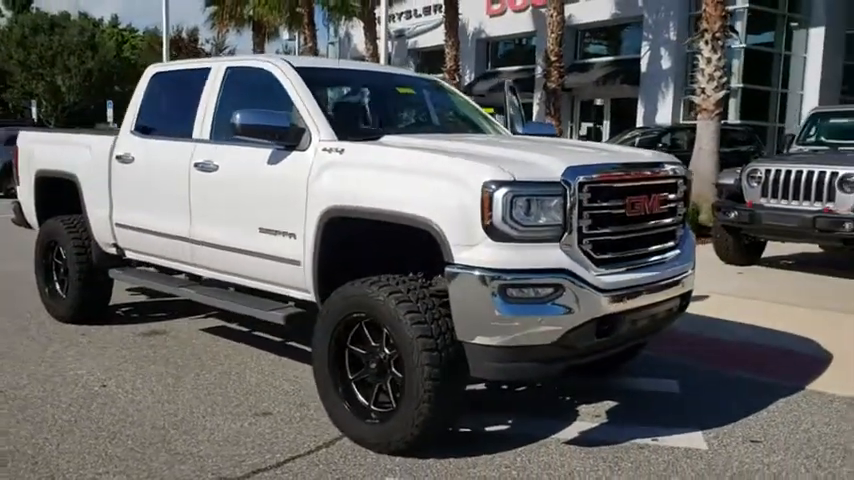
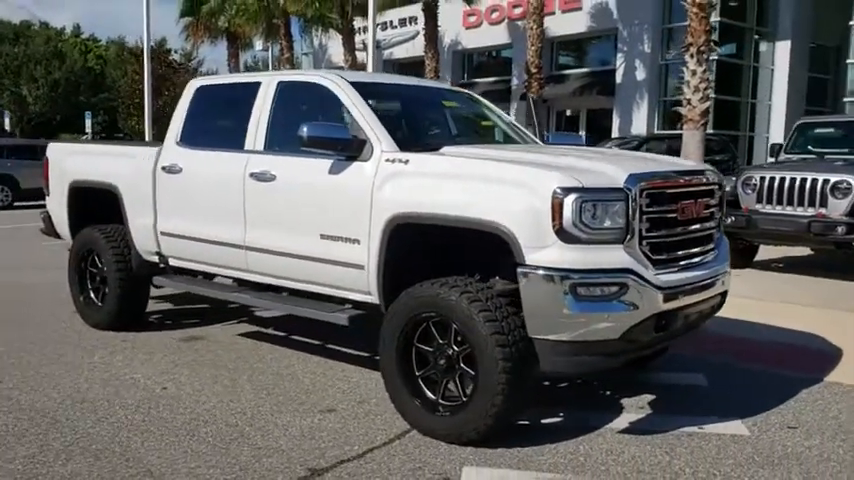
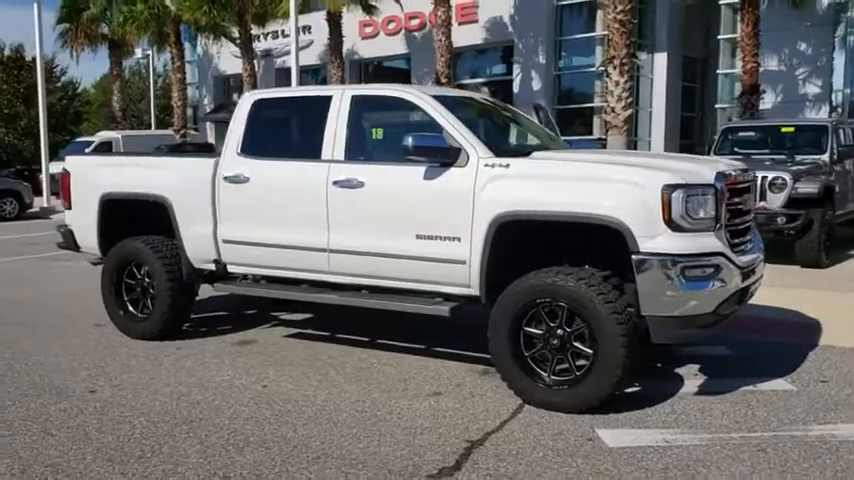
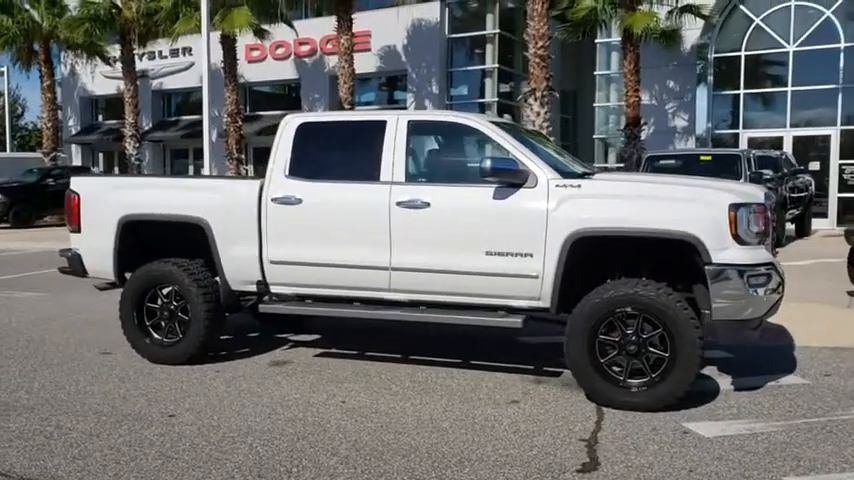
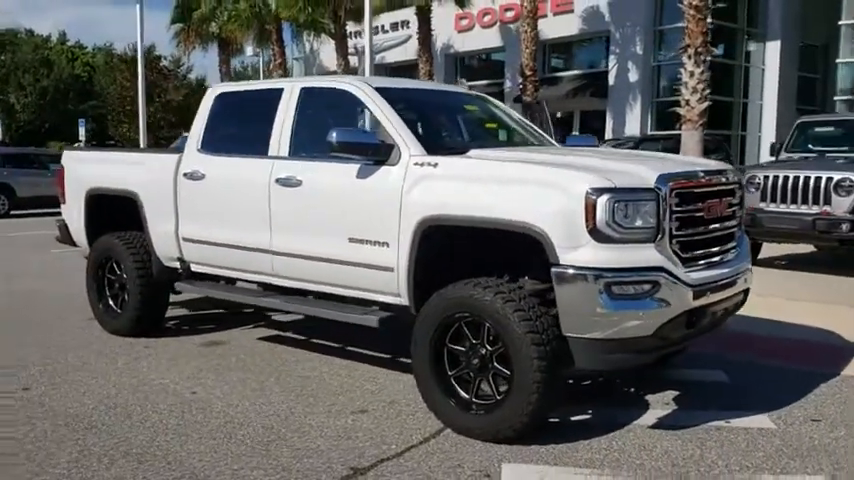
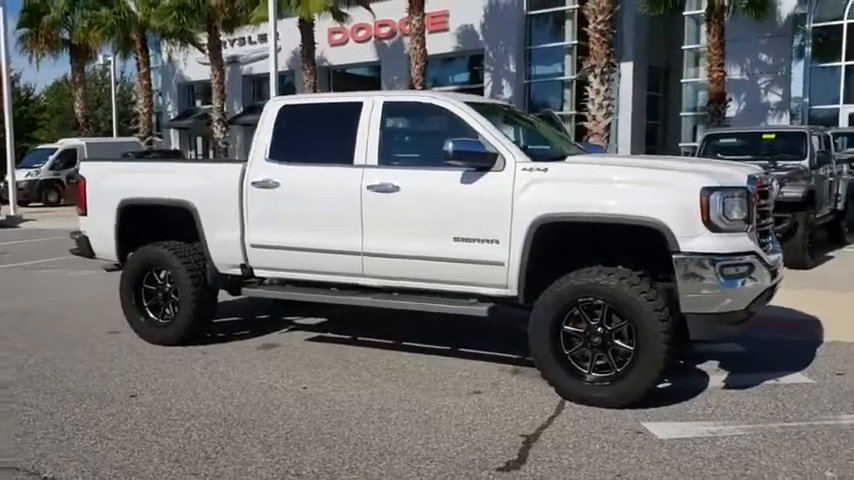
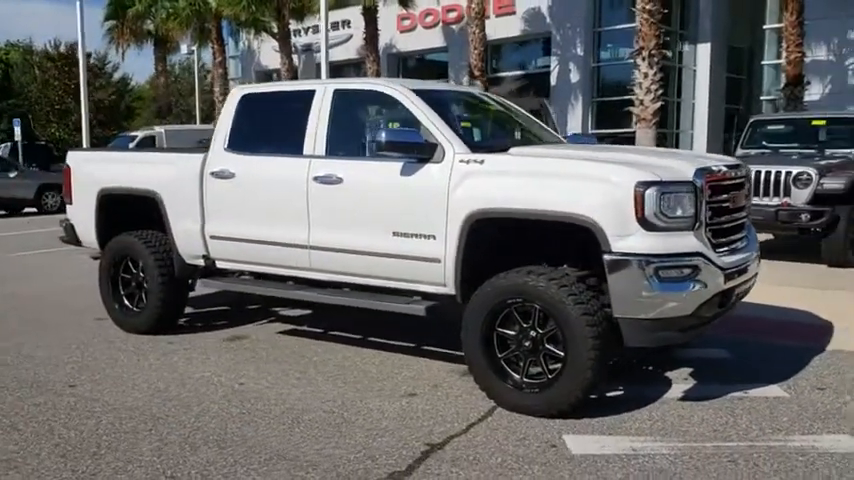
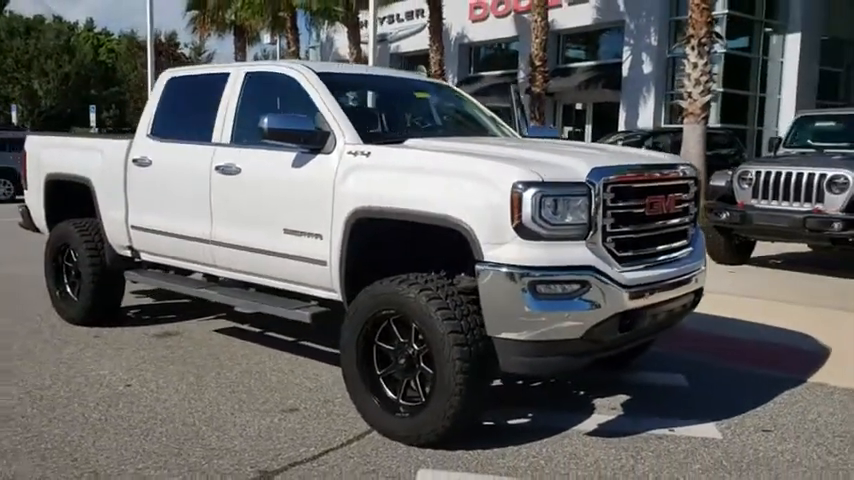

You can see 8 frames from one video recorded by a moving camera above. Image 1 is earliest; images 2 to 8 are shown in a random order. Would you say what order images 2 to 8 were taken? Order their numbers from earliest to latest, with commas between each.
8, 2, 5, 7, 3, 6, 4
